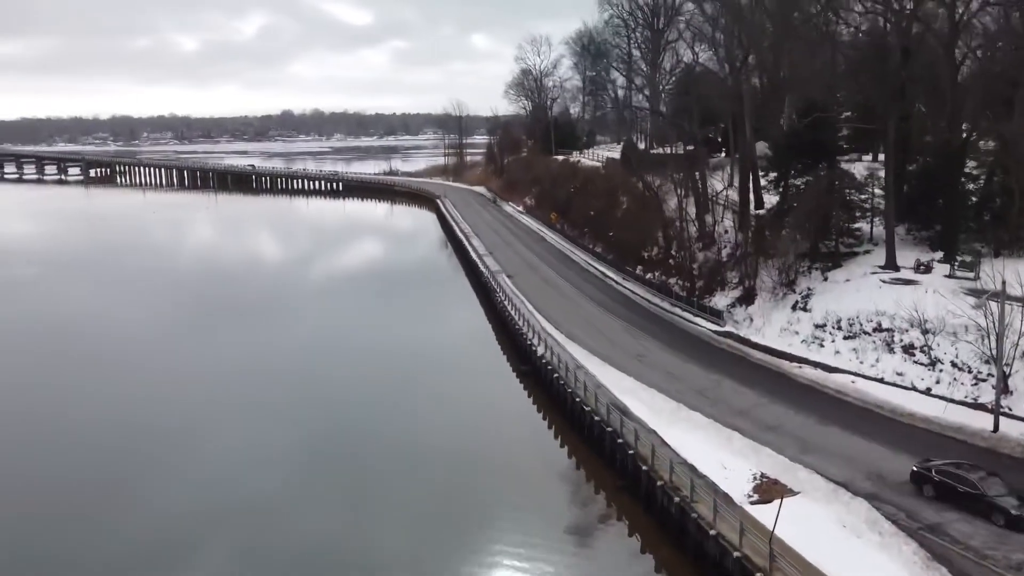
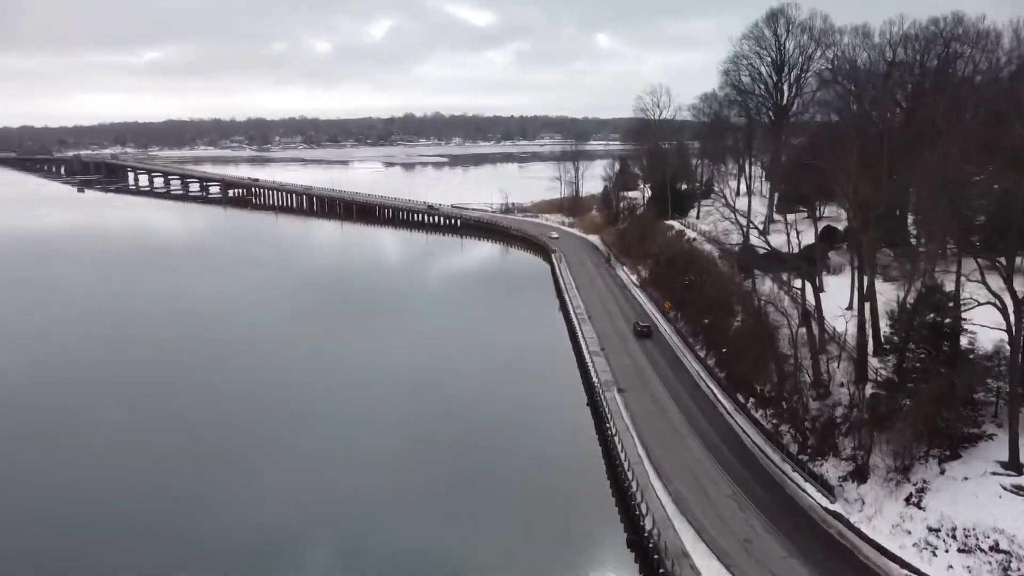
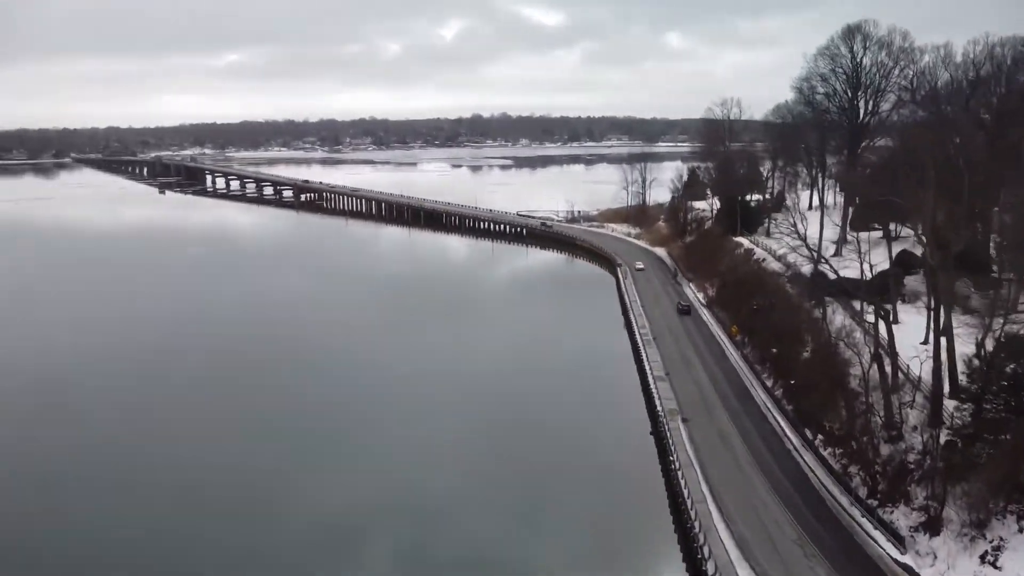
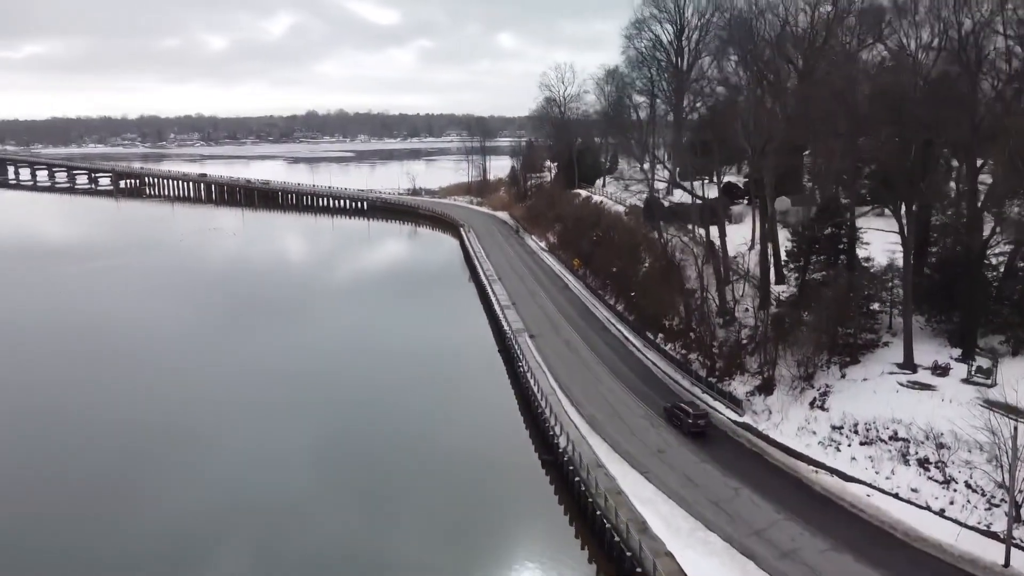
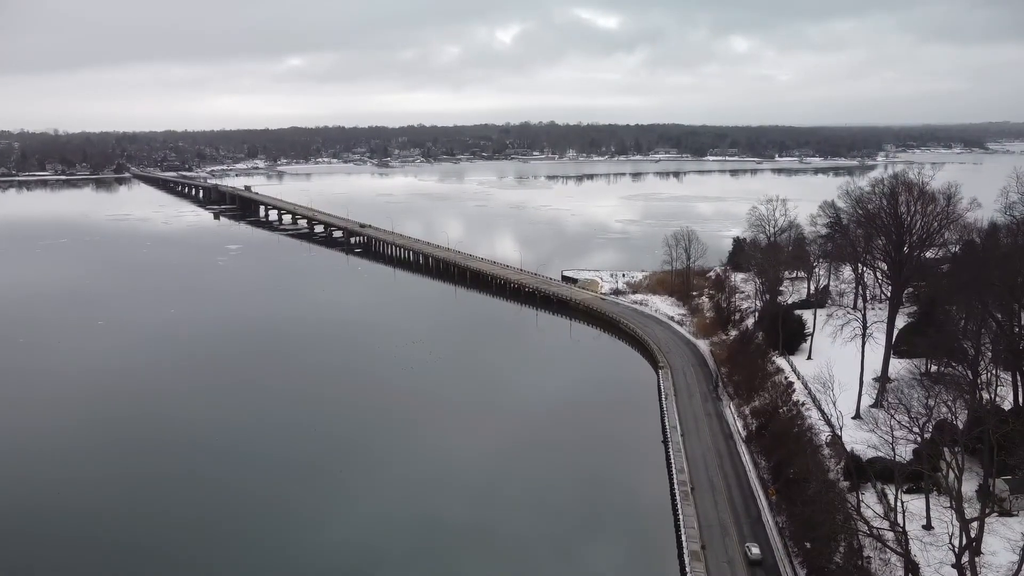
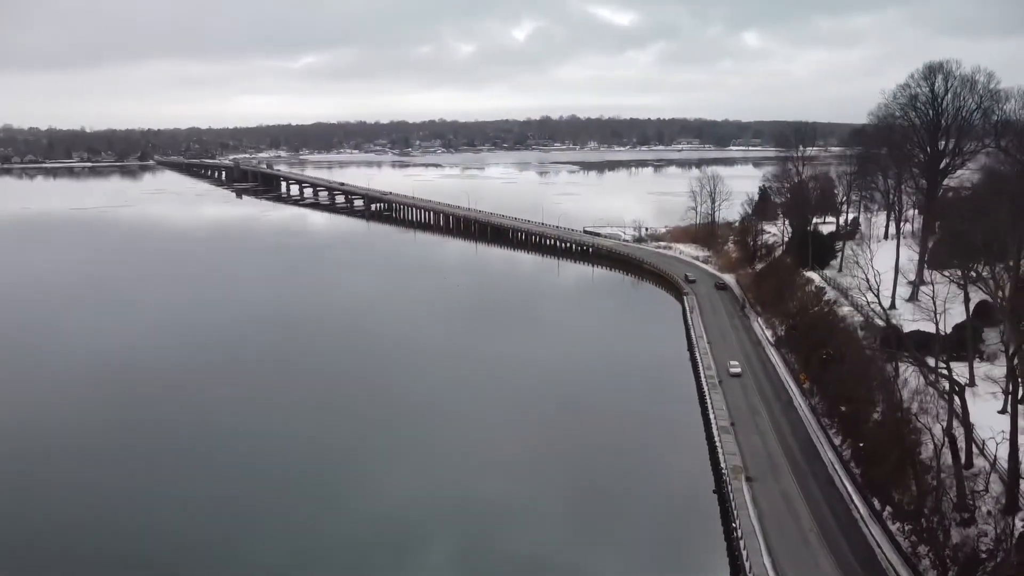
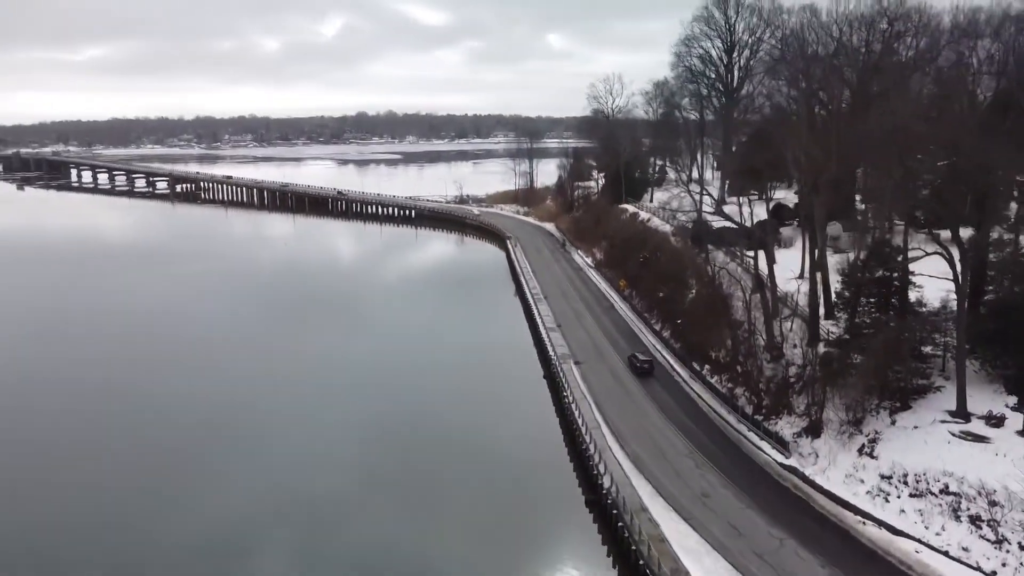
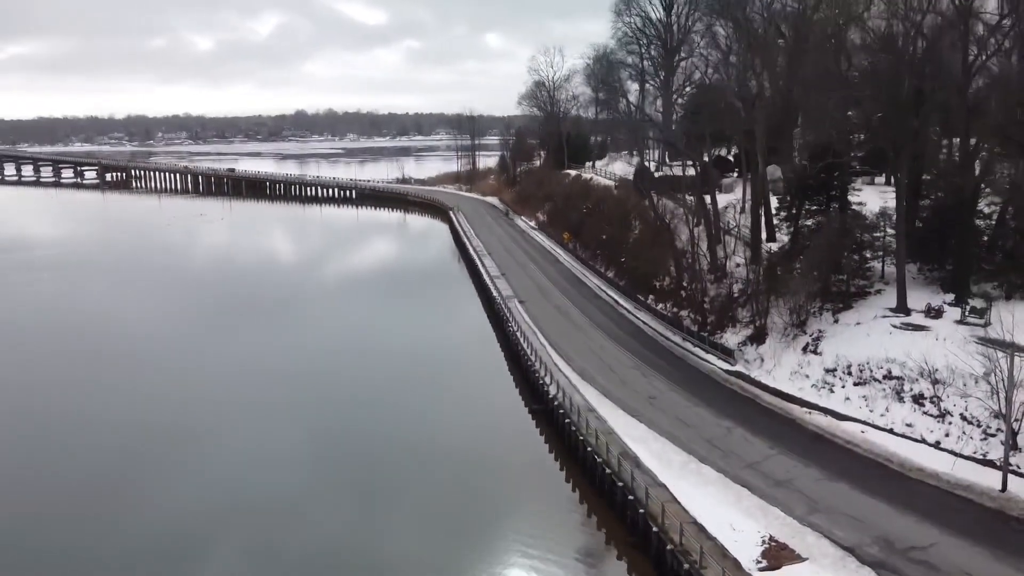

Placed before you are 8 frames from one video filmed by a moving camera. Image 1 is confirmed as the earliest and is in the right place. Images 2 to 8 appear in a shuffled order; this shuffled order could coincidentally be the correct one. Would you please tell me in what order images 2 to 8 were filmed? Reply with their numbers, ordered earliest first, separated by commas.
8, 4, 7, 2, 3, 6, 5
